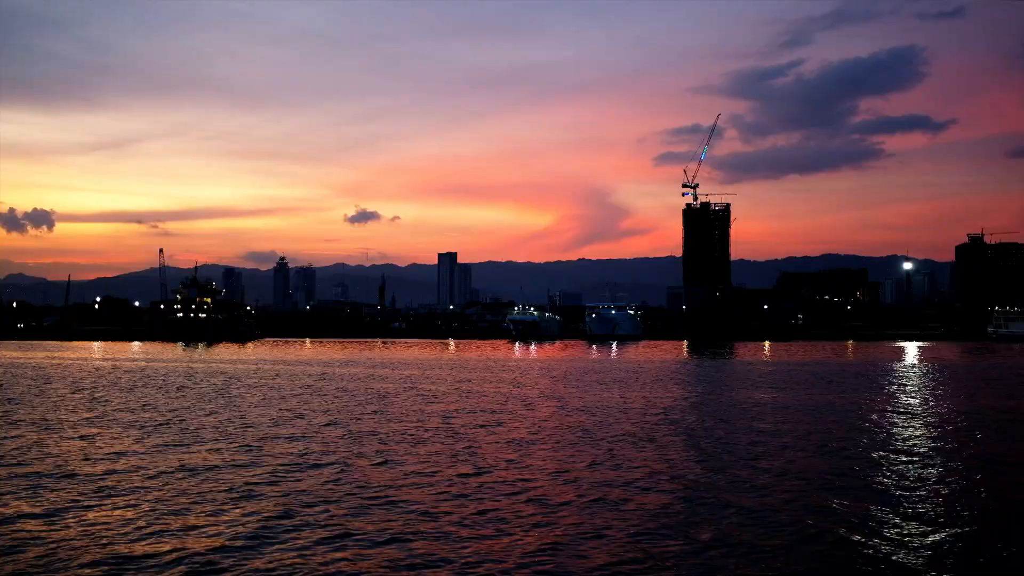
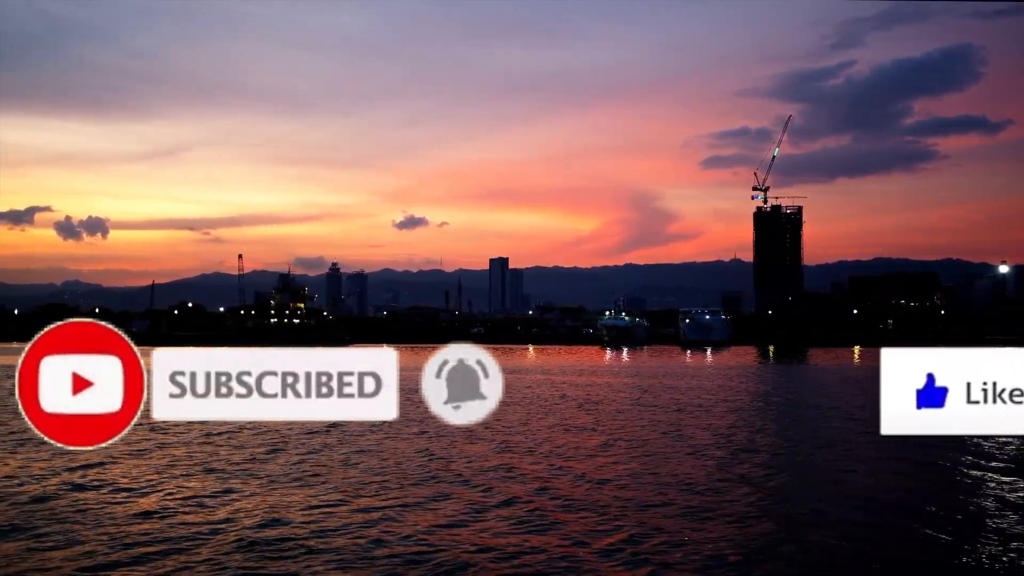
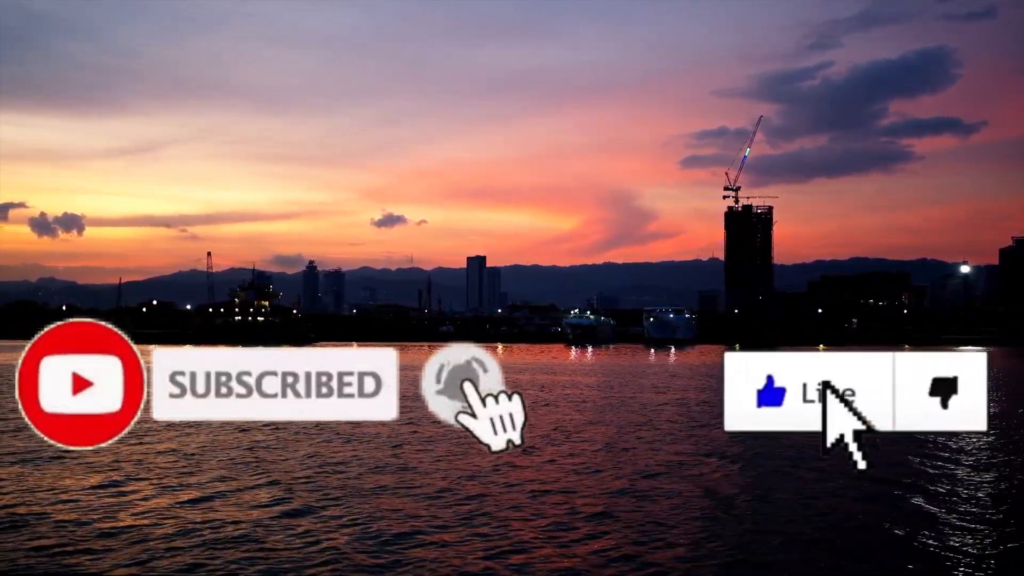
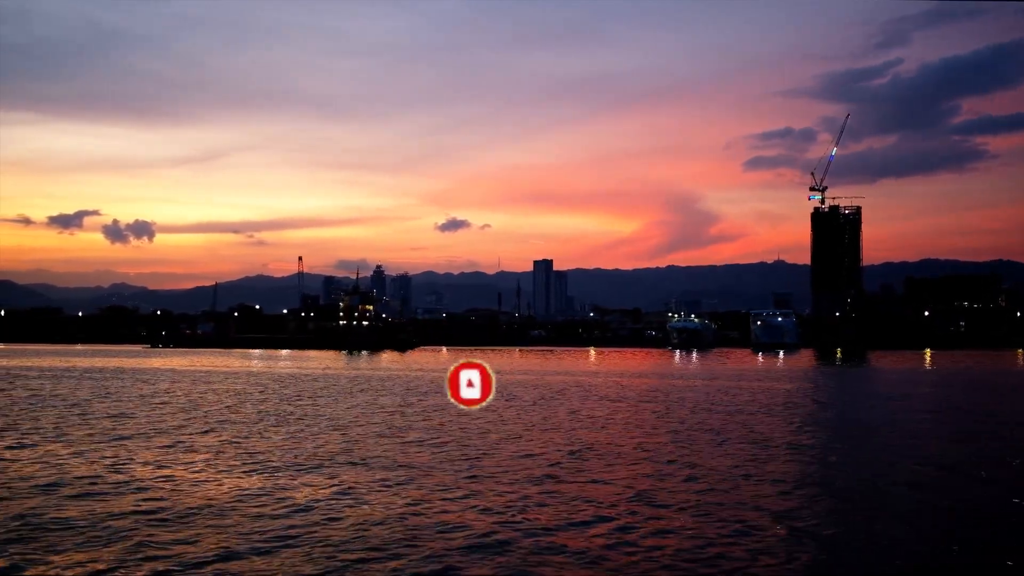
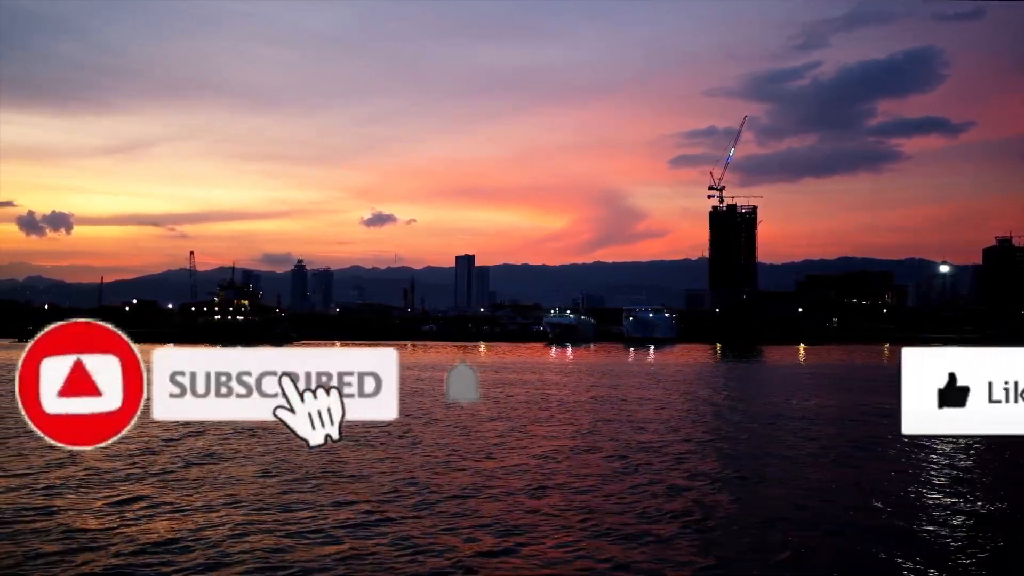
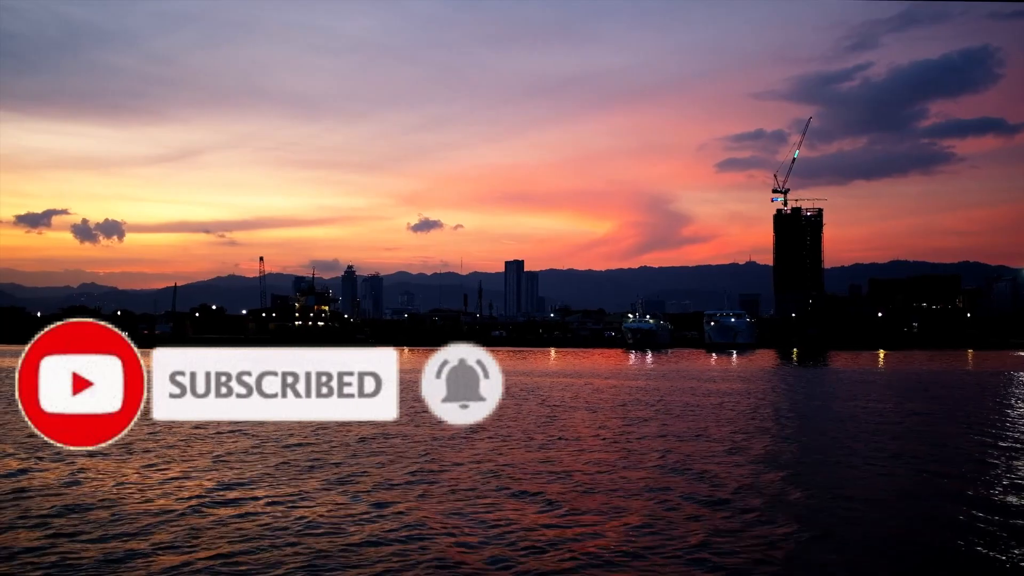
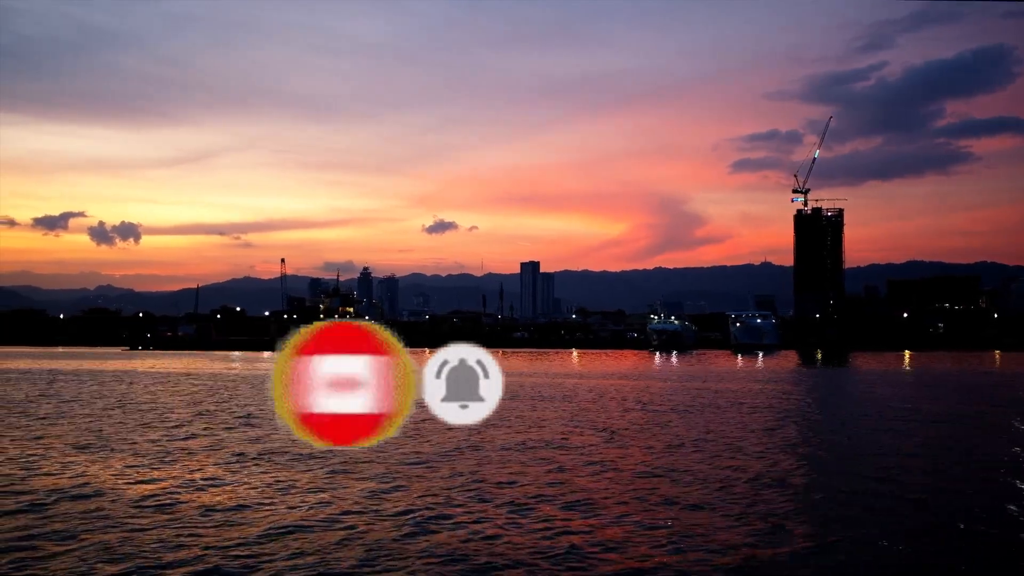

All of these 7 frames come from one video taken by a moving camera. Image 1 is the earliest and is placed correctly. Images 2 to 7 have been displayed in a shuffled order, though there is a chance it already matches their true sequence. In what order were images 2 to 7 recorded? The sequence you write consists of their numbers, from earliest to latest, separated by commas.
5, 3, 2, 6, 7, 4
